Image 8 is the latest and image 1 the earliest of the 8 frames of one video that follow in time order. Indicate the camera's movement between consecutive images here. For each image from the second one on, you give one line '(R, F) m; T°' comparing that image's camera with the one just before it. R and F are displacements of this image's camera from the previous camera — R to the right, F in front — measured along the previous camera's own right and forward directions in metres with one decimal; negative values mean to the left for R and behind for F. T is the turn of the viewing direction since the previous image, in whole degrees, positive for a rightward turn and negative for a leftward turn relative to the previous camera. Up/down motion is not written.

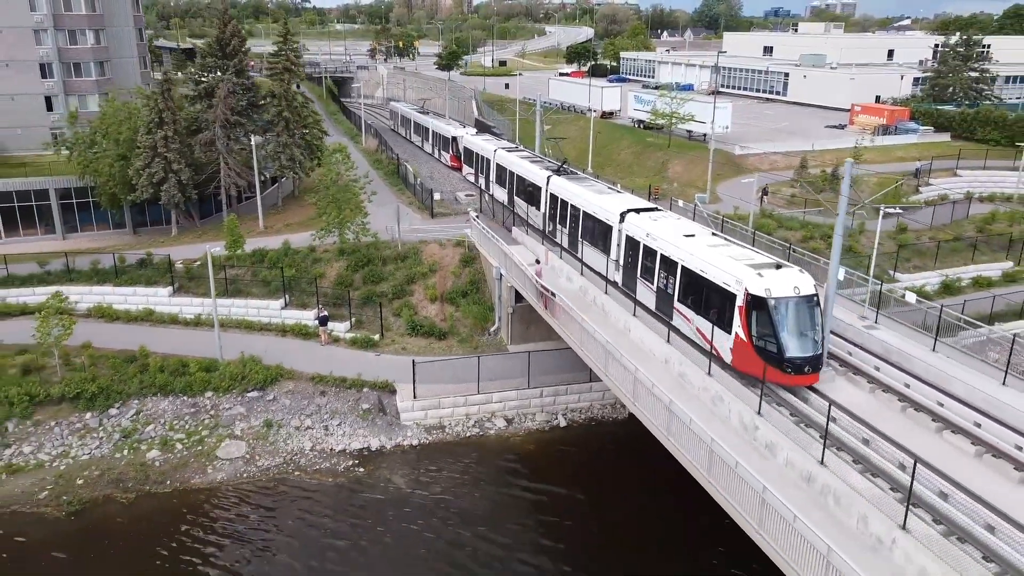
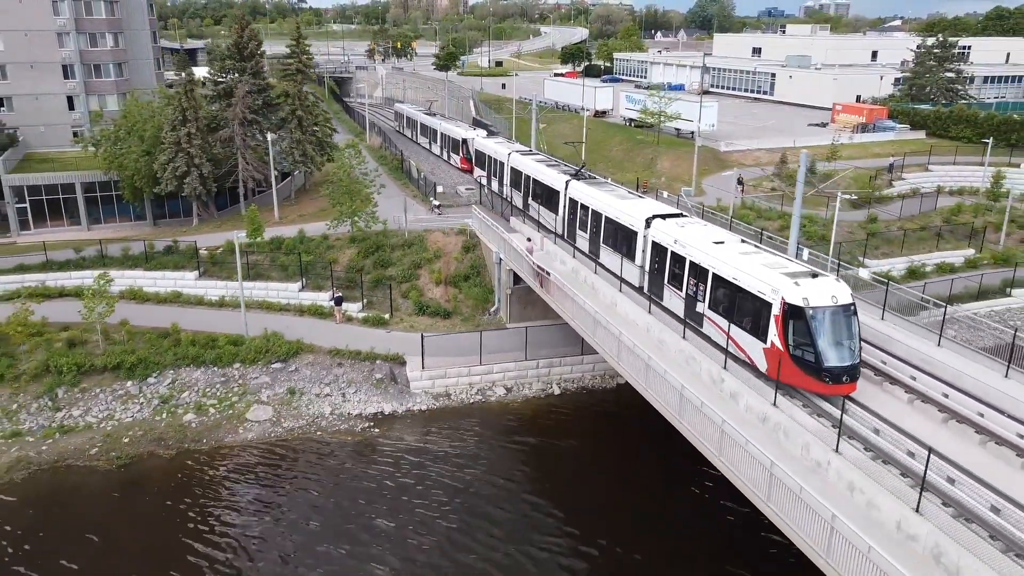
(-0.1, -2.4) m; 0°
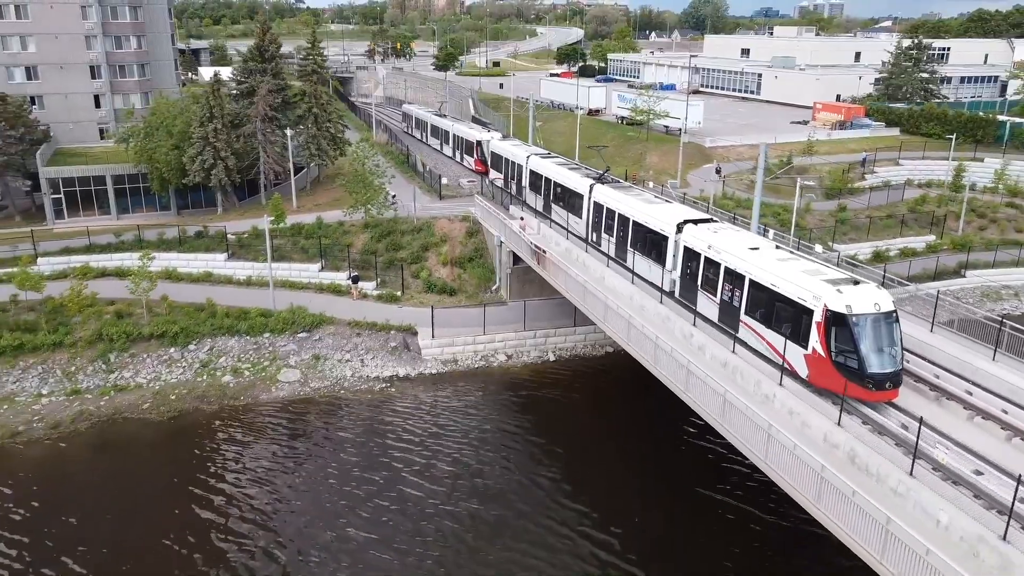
(-0.1, -3.0) m; 0°
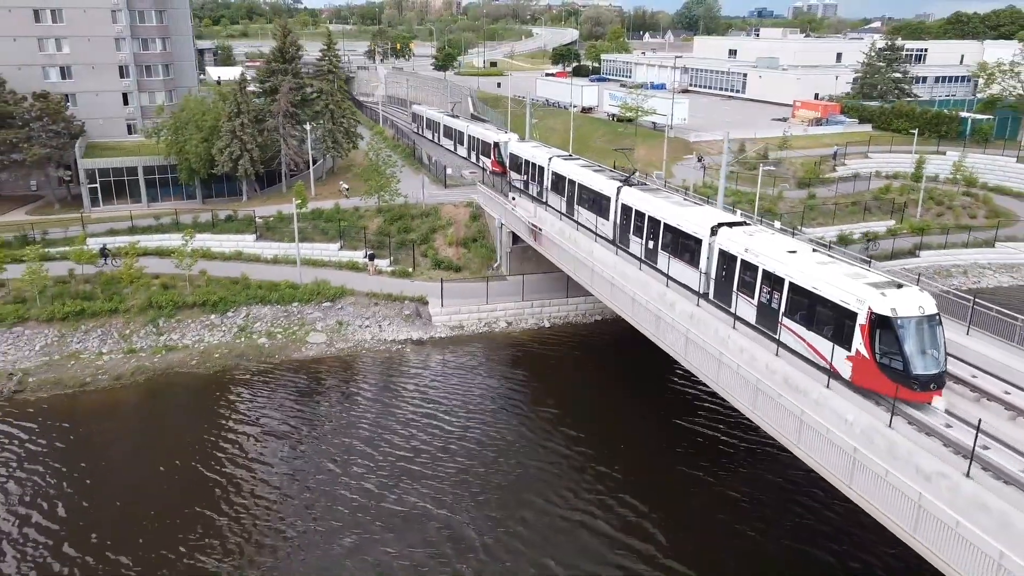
(-0.2, -3.6) m; 0°
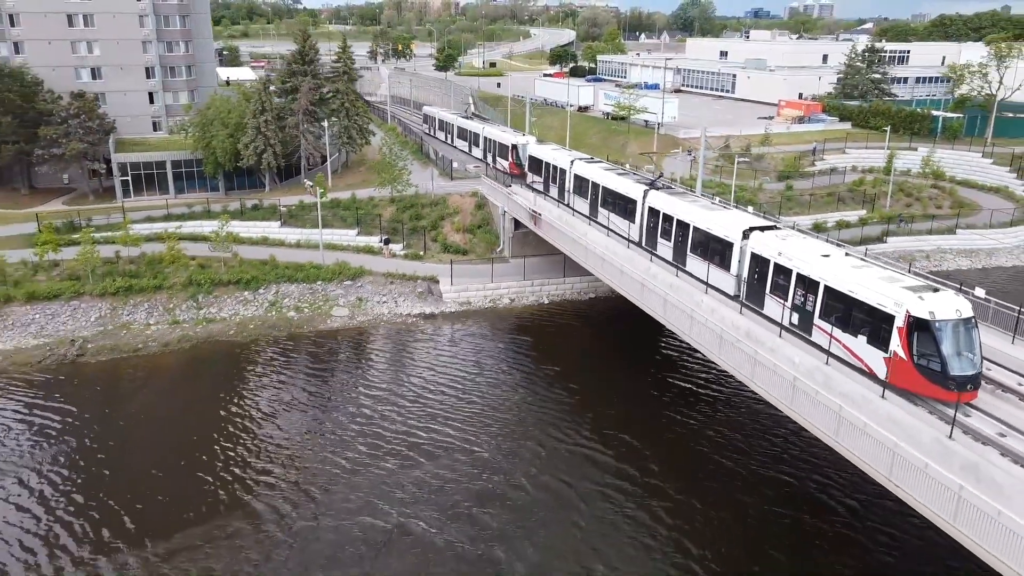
(-0.2, -3.4) m; 0°
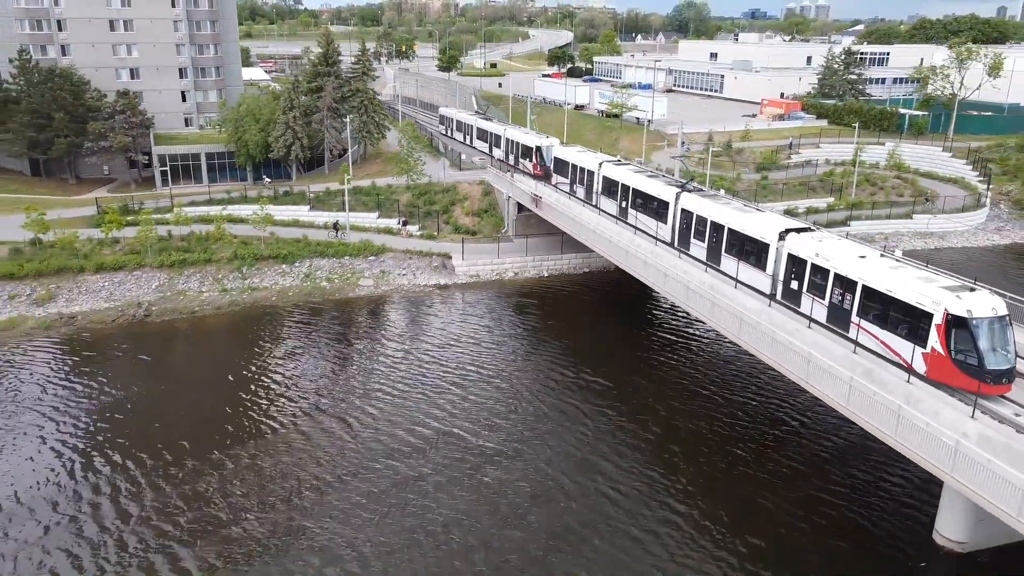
(-0.3, -4.8) m; 0°
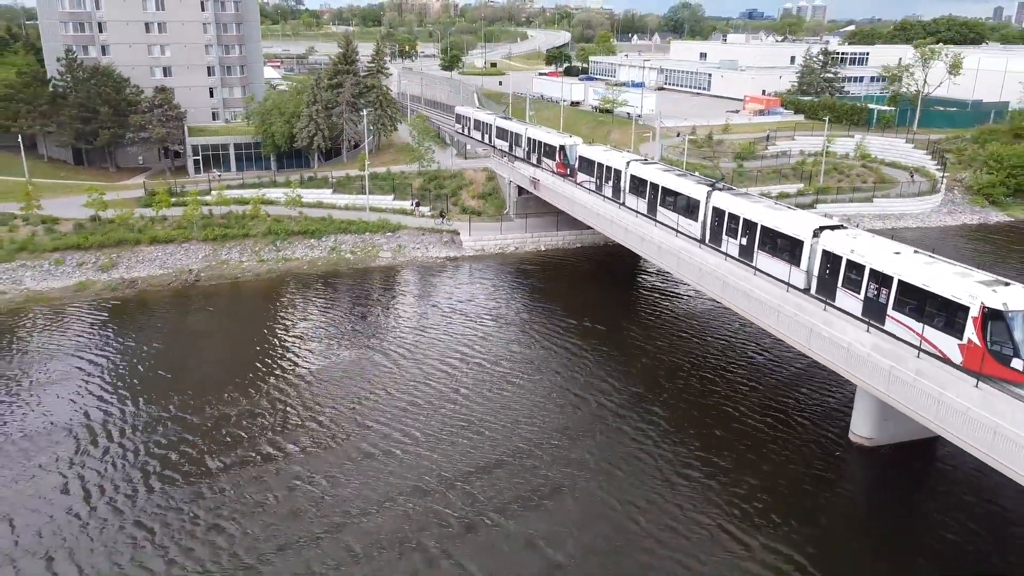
(-0.2, -5.2) m; 0°
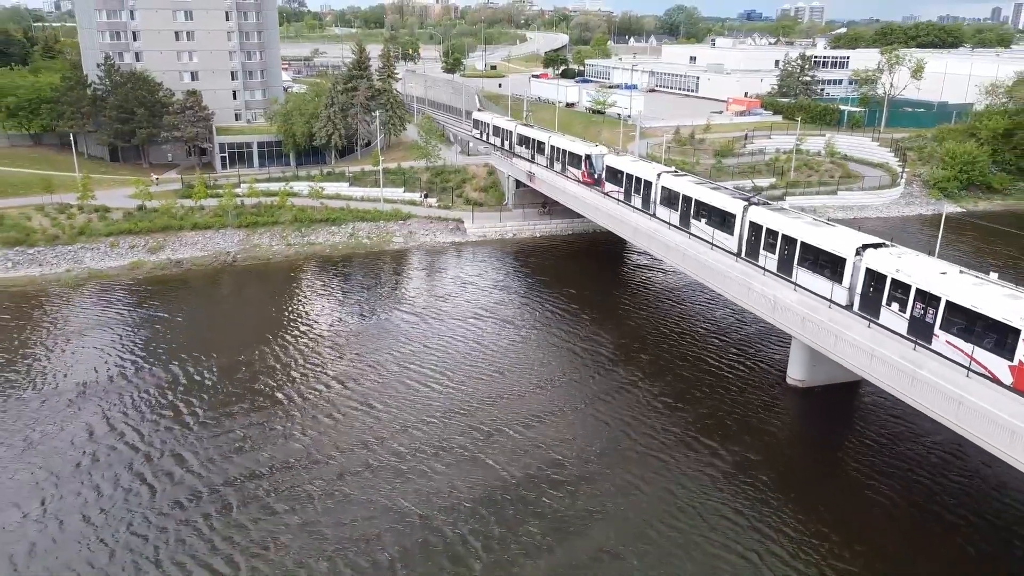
(+0.1, -5.4) m; 0°
